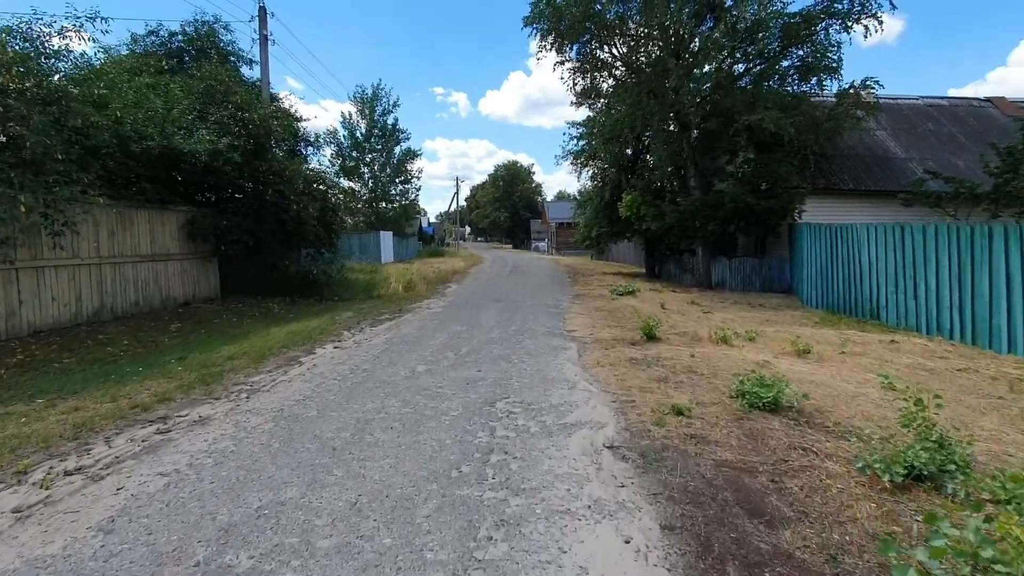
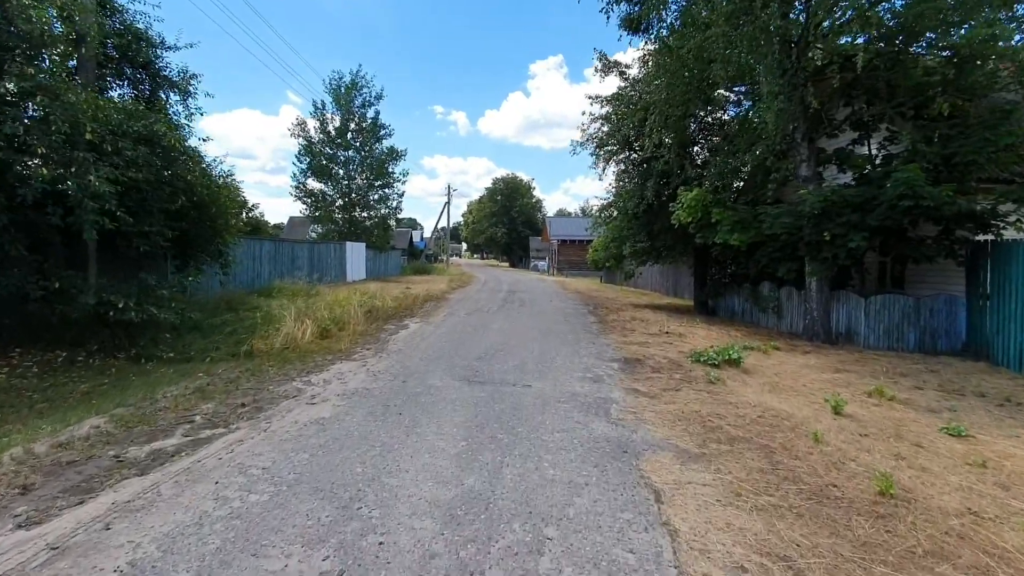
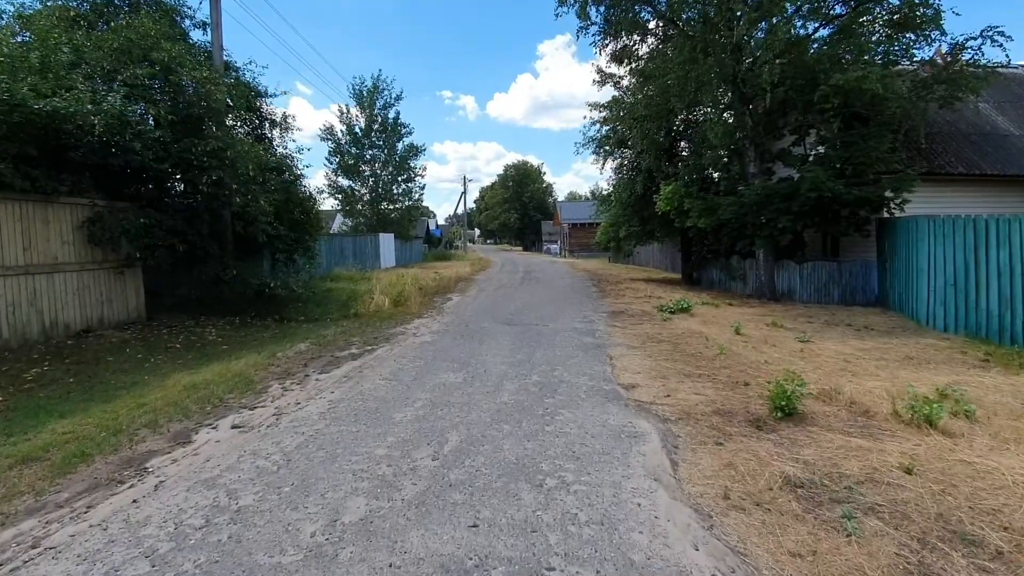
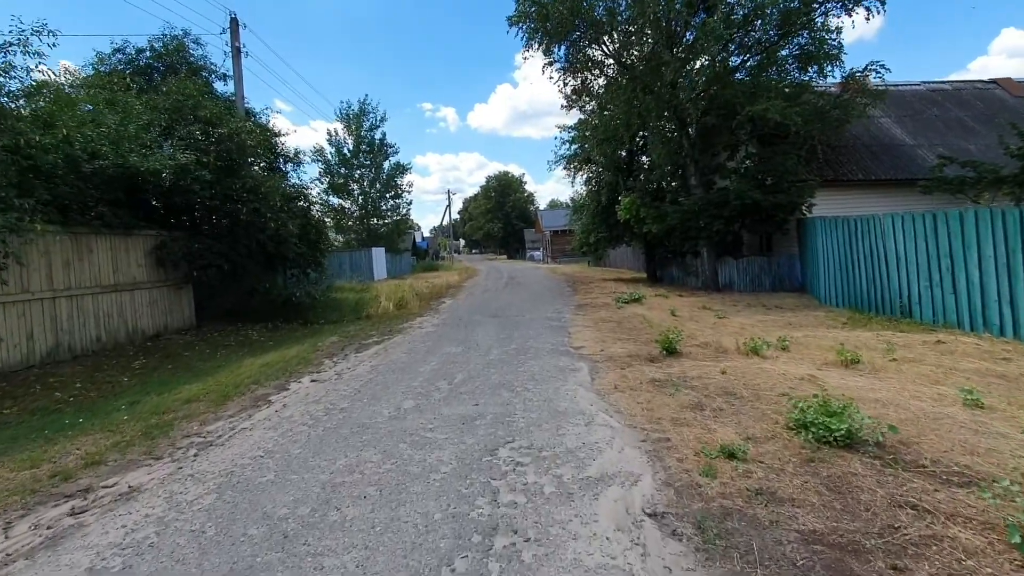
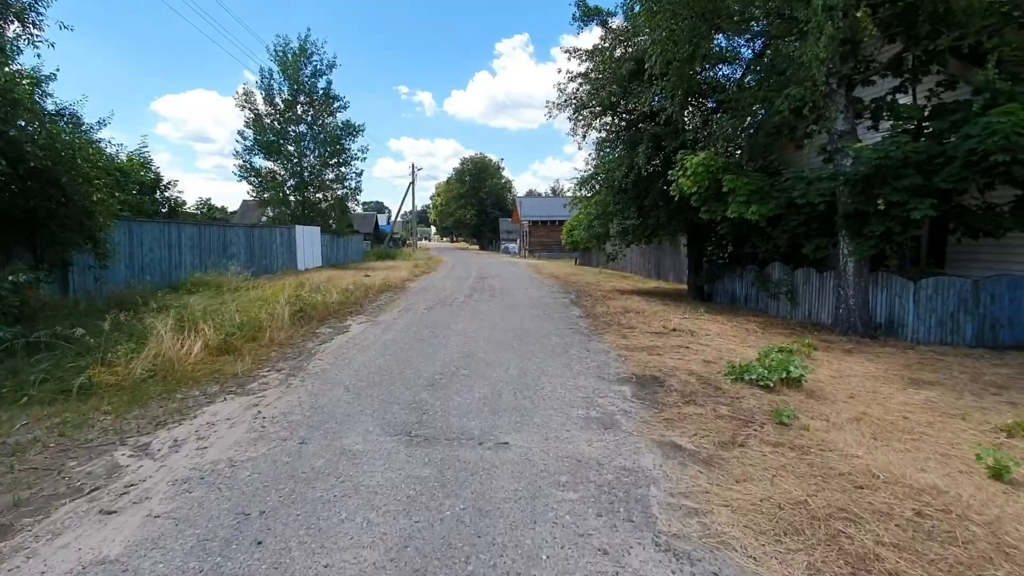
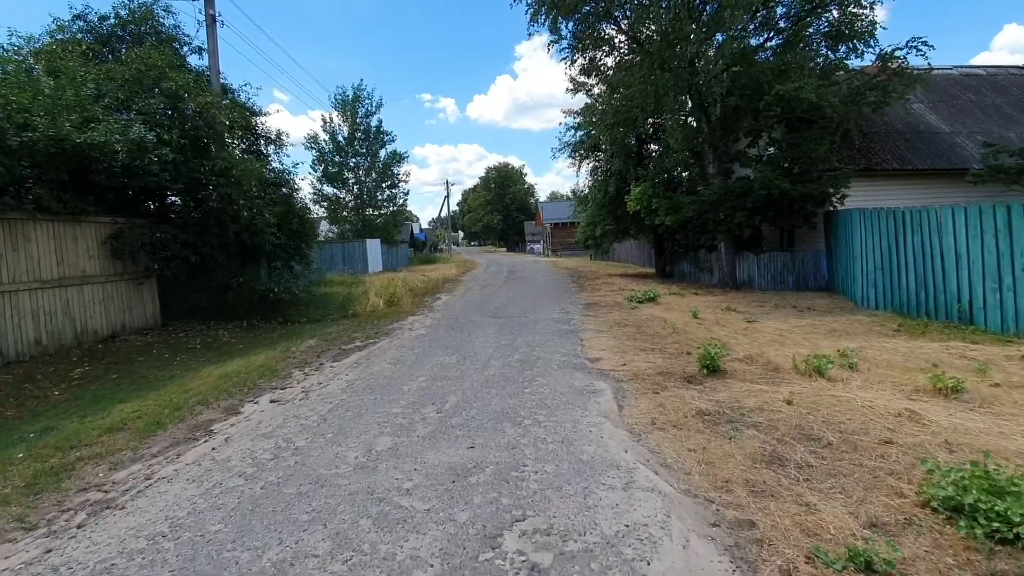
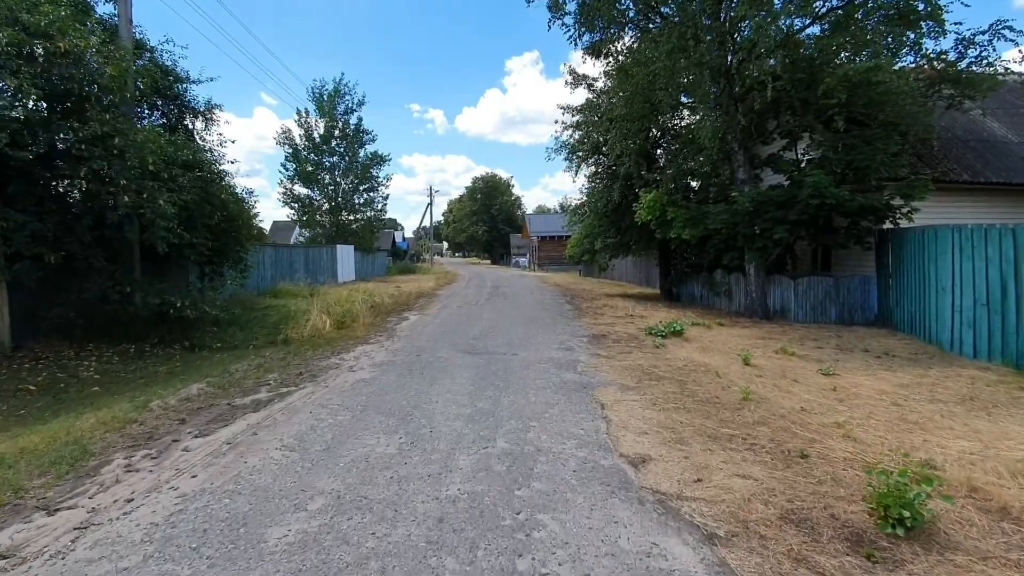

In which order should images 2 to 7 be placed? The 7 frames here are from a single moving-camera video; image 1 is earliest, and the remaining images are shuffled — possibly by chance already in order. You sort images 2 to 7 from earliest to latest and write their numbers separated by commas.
4, 6, 3, 7, 2, 5
